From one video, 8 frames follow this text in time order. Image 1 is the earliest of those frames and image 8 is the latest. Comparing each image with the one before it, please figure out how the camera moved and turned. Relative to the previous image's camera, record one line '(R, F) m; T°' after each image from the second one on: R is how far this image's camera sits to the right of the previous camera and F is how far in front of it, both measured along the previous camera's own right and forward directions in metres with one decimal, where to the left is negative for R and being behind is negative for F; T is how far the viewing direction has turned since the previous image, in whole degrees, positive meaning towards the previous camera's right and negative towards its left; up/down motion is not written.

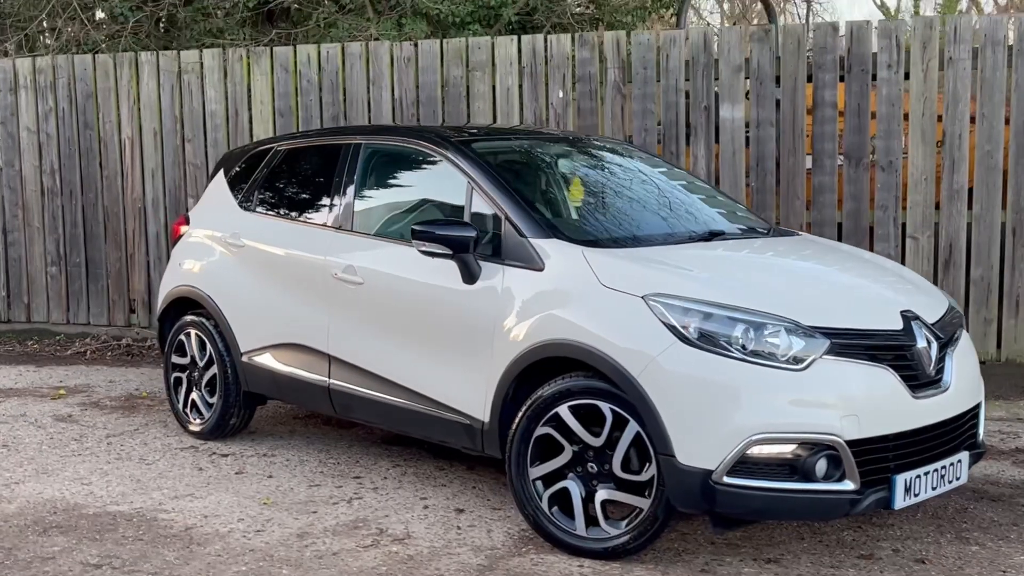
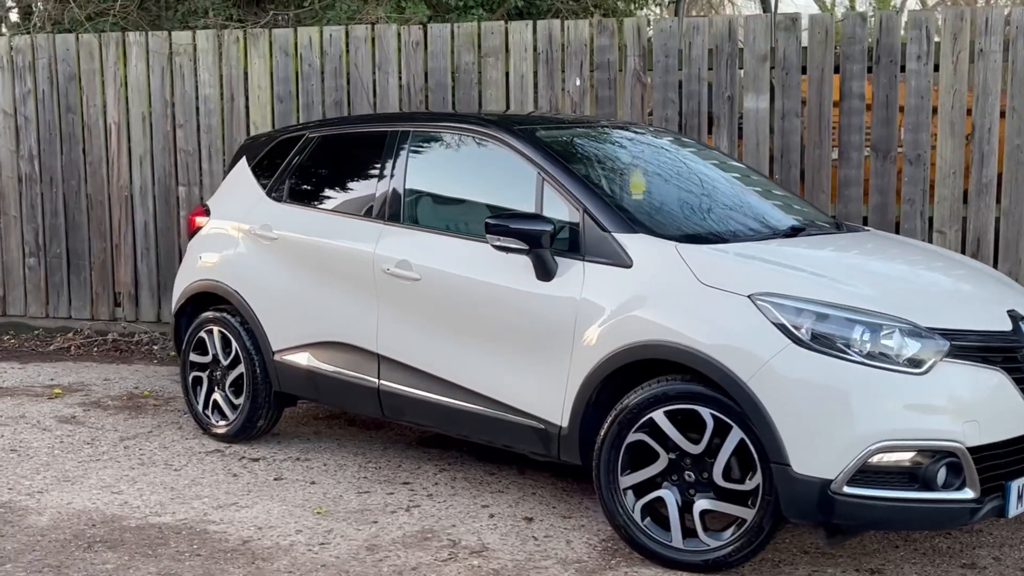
(-0.5, +0.2) m; +3°
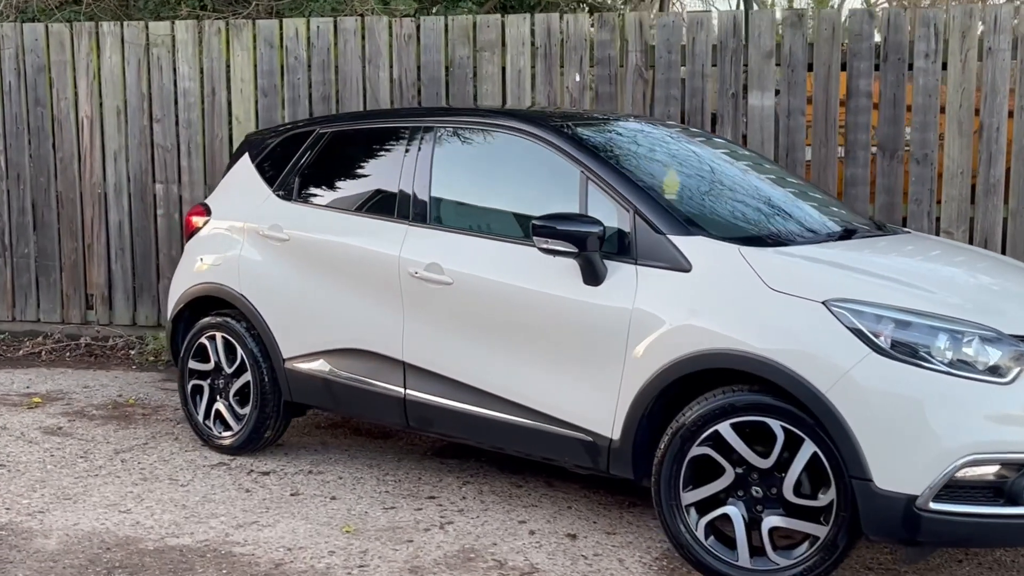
(-0.4, +0.2) m; +3°
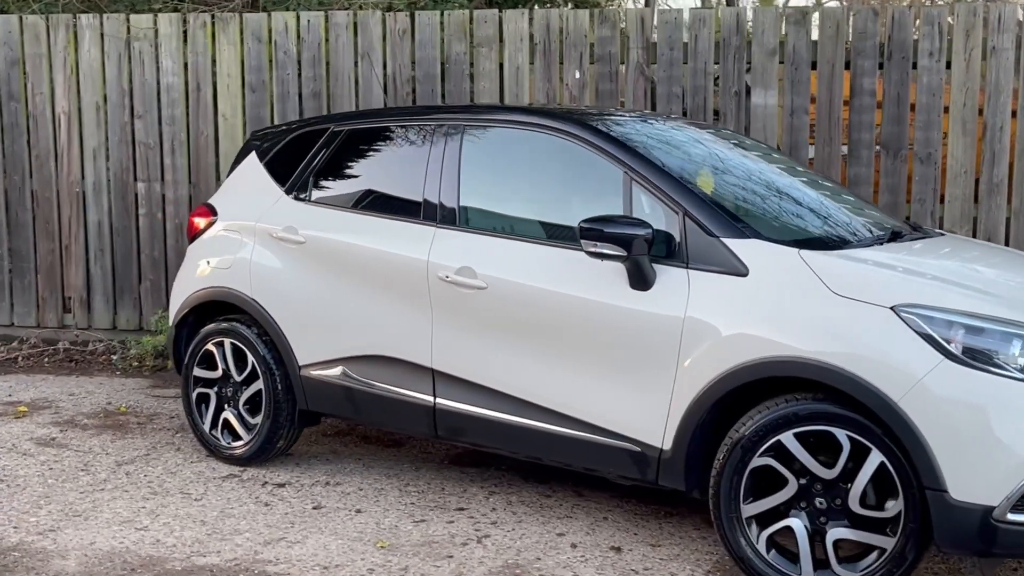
(-0.3, +0.1) m; +3°
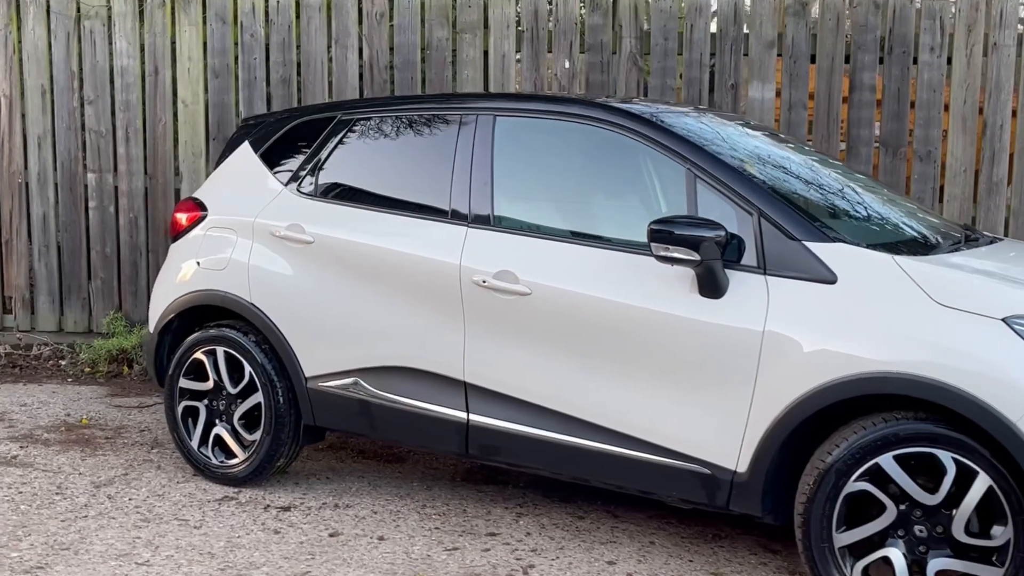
(-0.5, +0.4) m; +5°
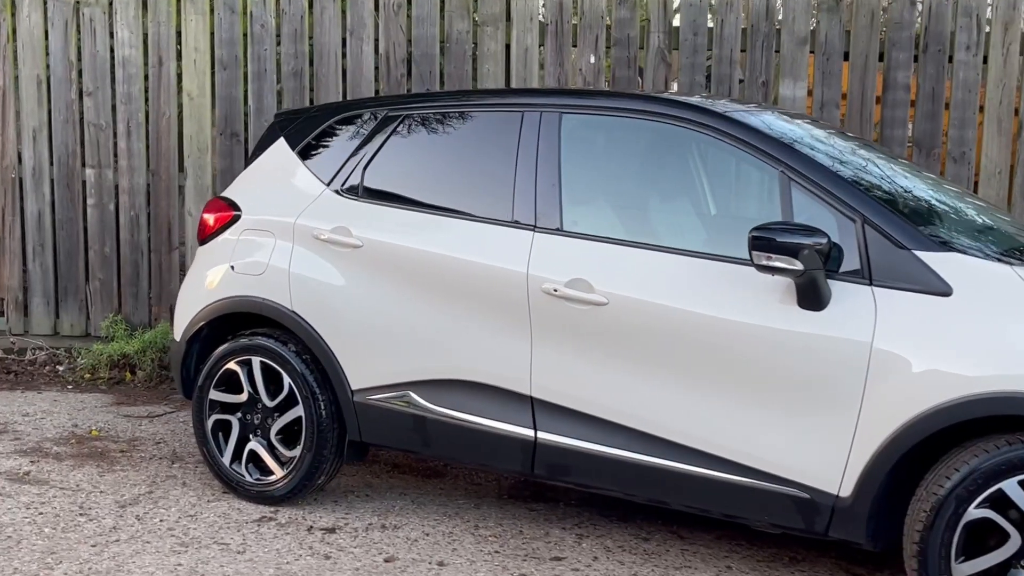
(-0.4, +0.2) m; +2°
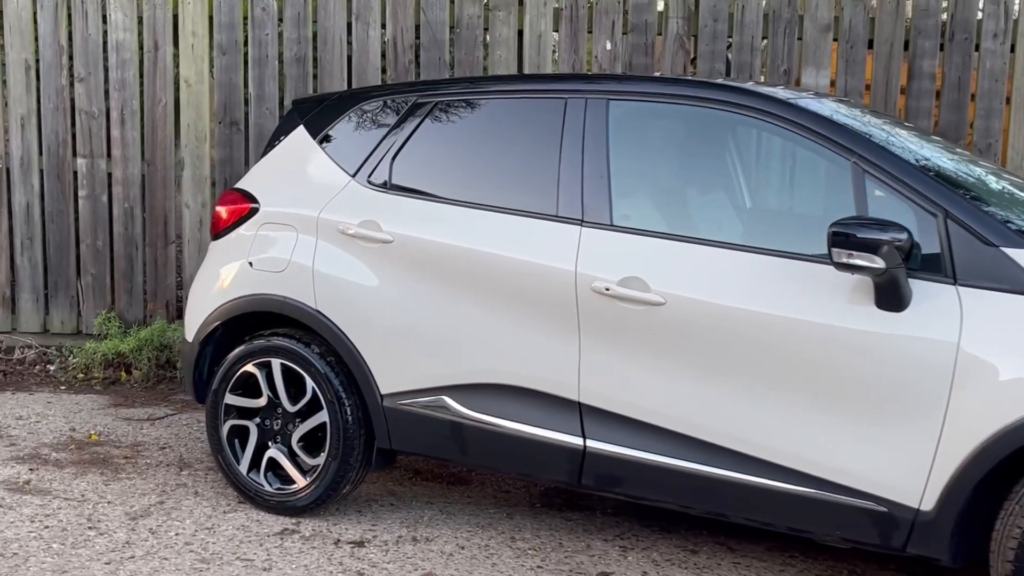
(-0.2, +0.2) m; +1°
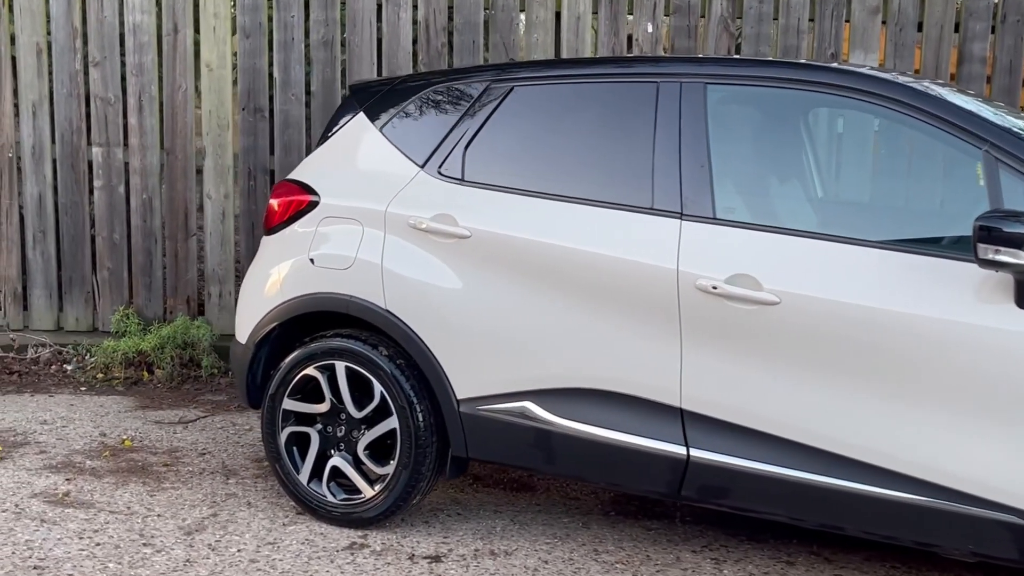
(-0.4, +0.2) m; +1°
